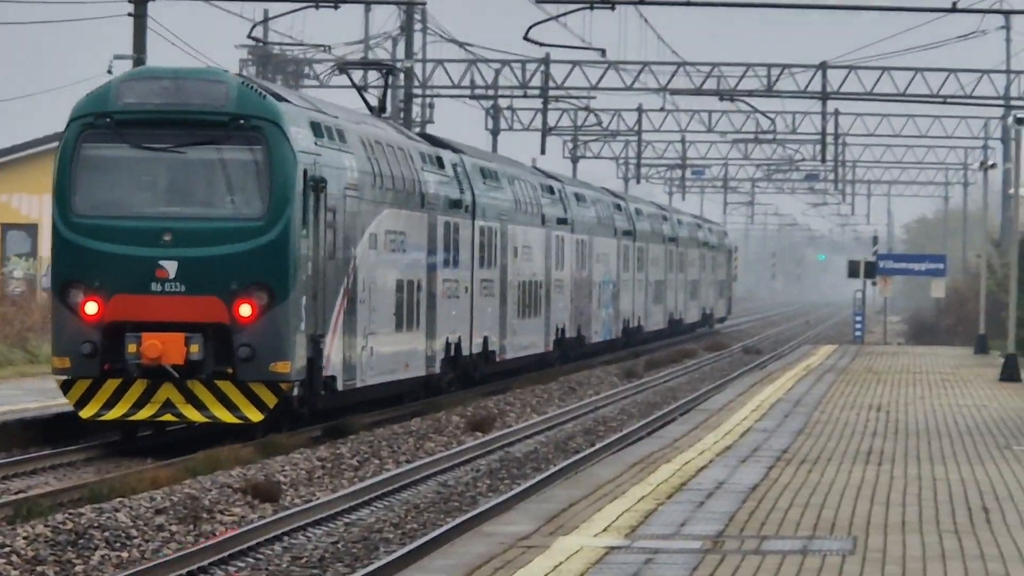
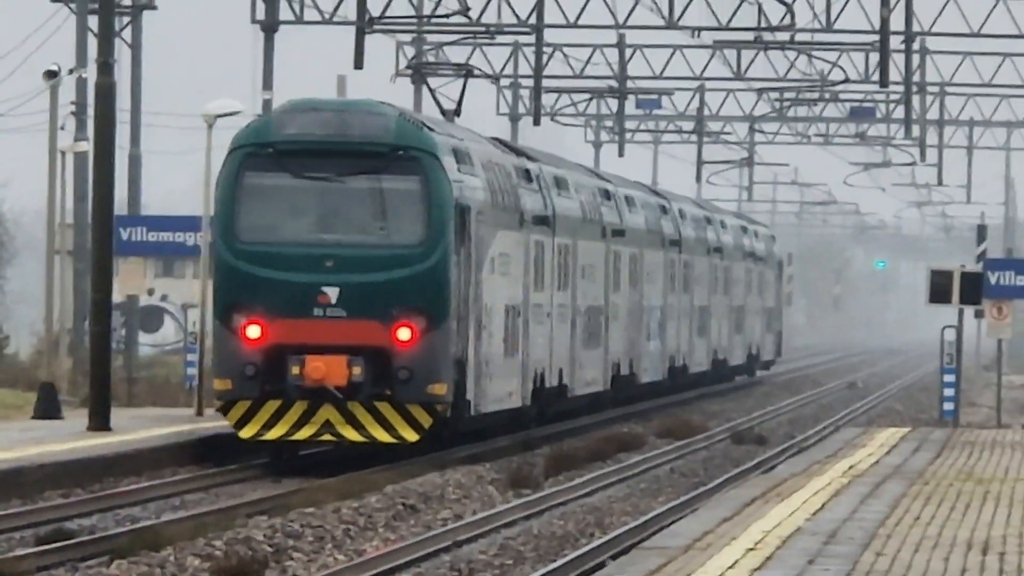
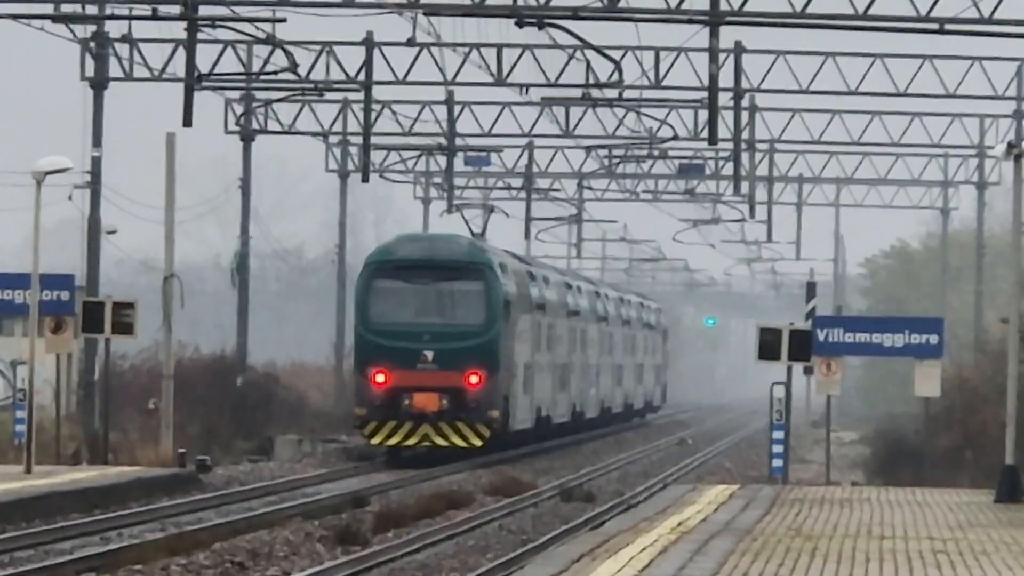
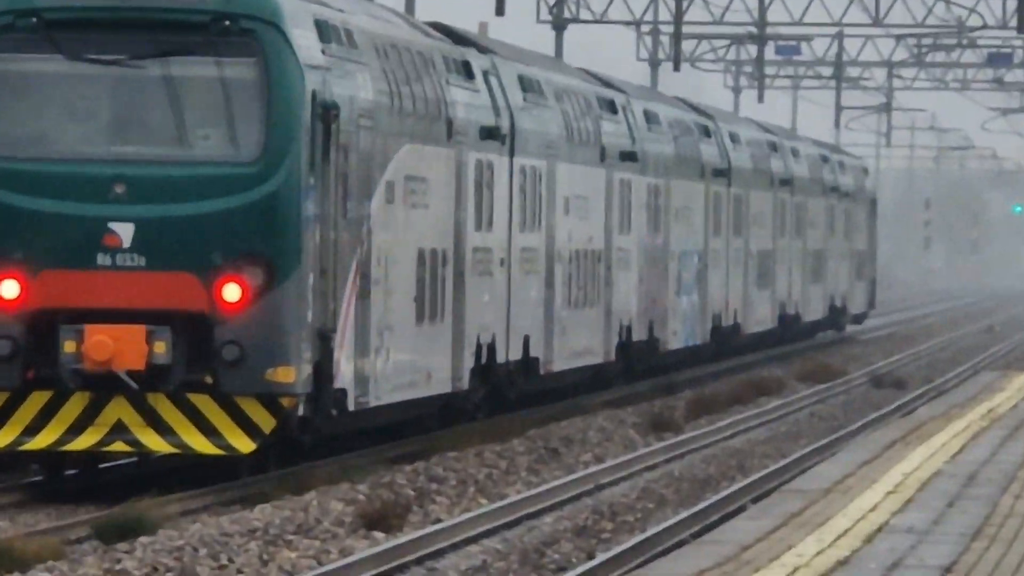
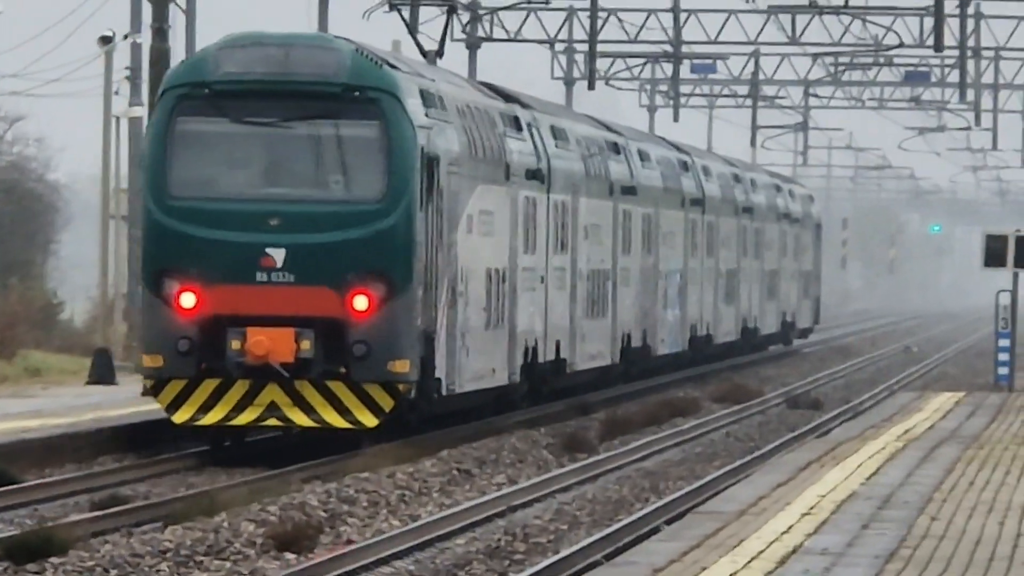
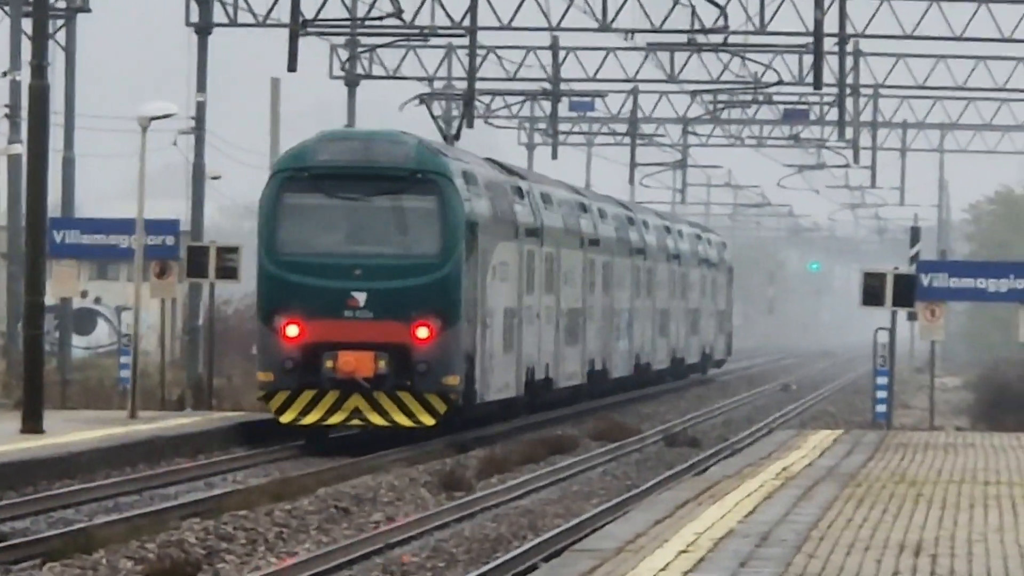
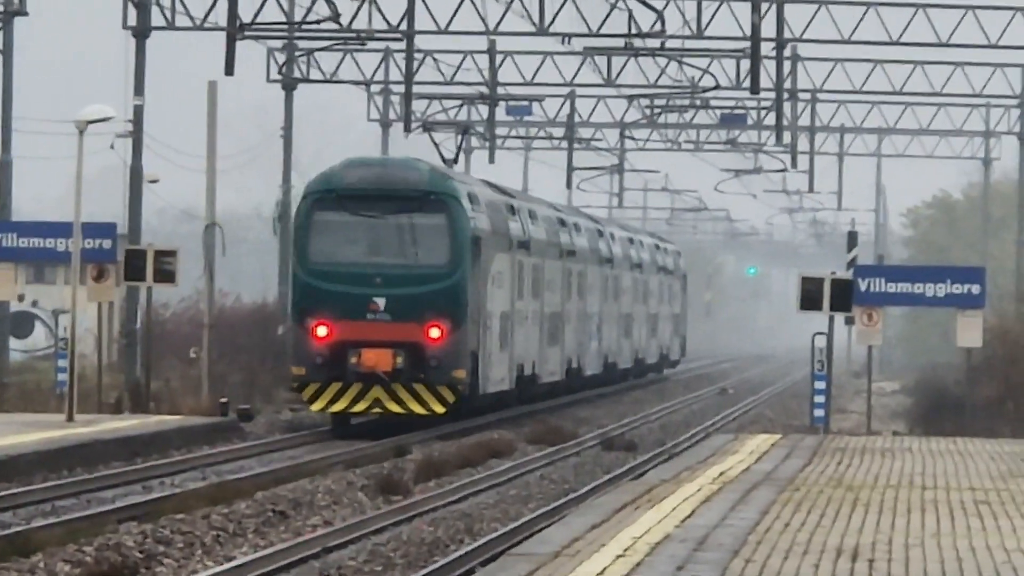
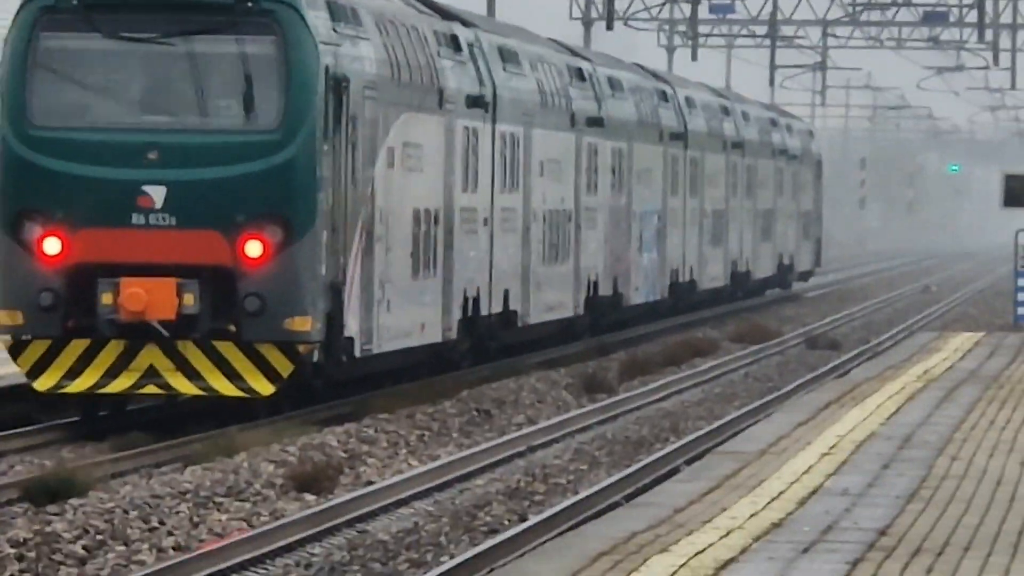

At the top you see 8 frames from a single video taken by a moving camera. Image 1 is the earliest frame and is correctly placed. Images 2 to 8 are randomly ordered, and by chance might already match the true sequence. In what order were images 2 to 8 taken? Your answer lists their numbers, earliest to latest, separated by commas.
4, 8, 5, 2, 6, 7, 3
